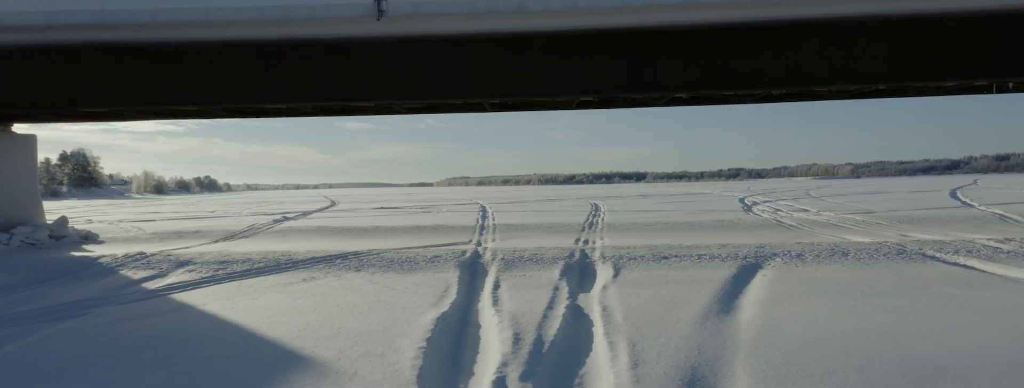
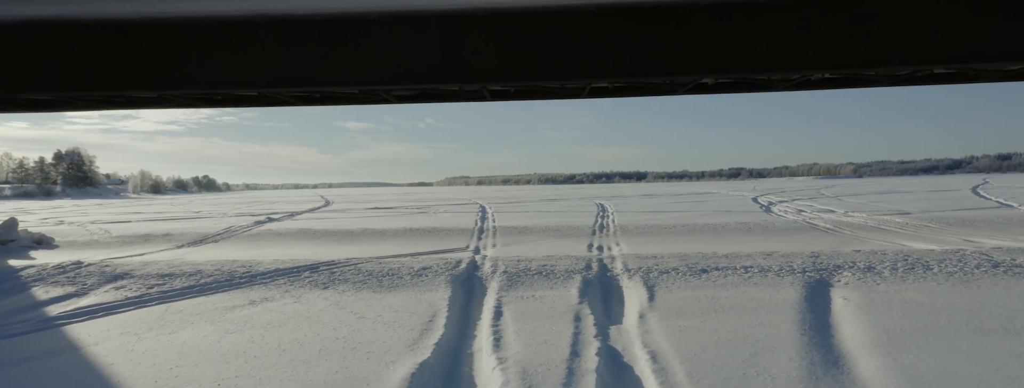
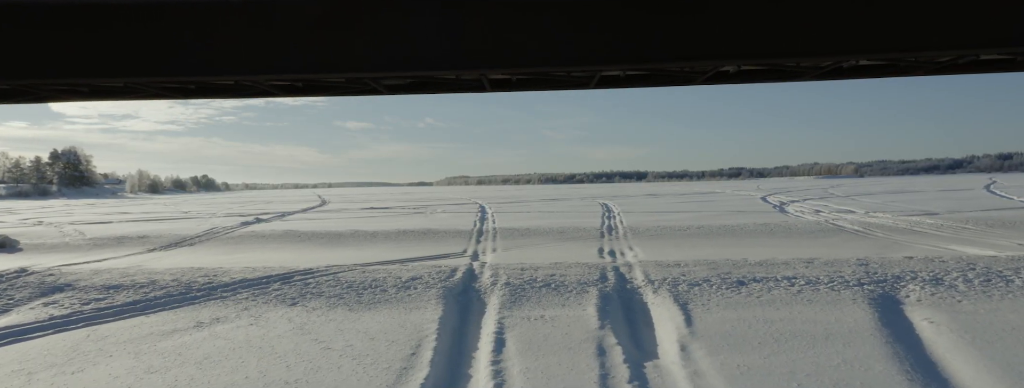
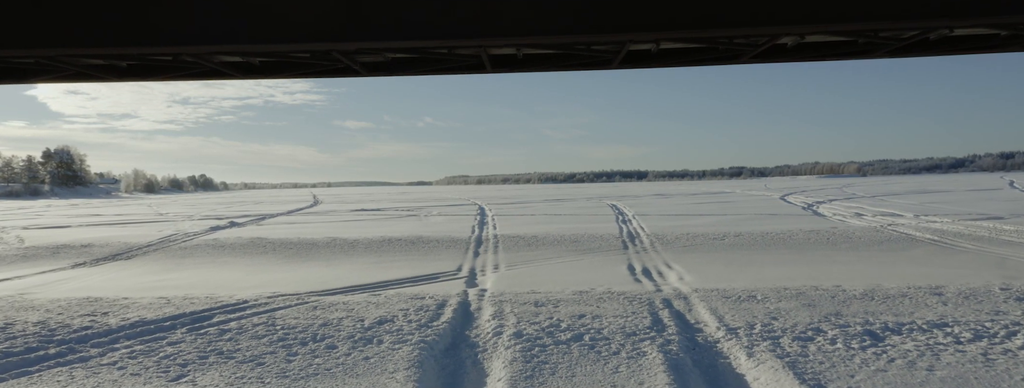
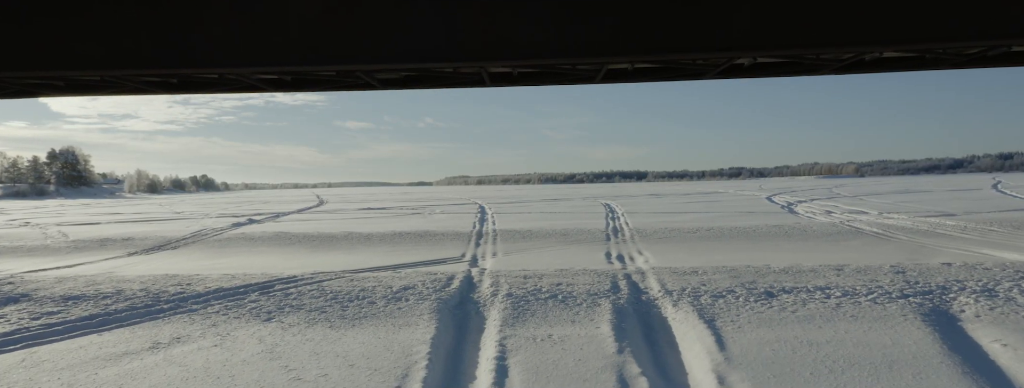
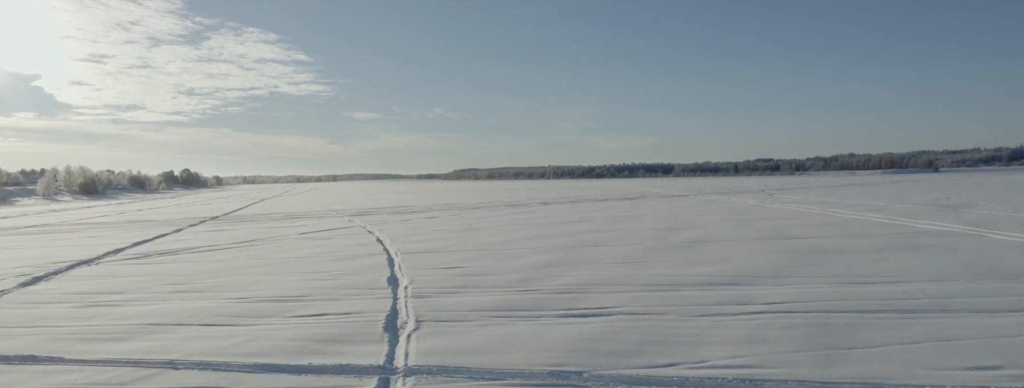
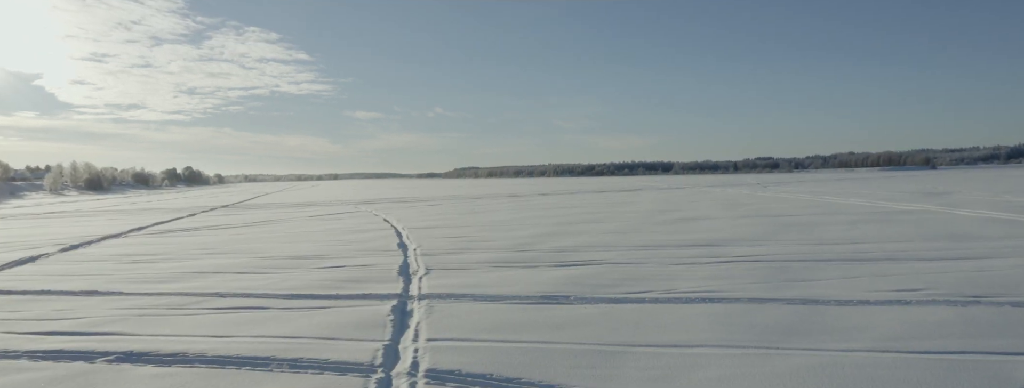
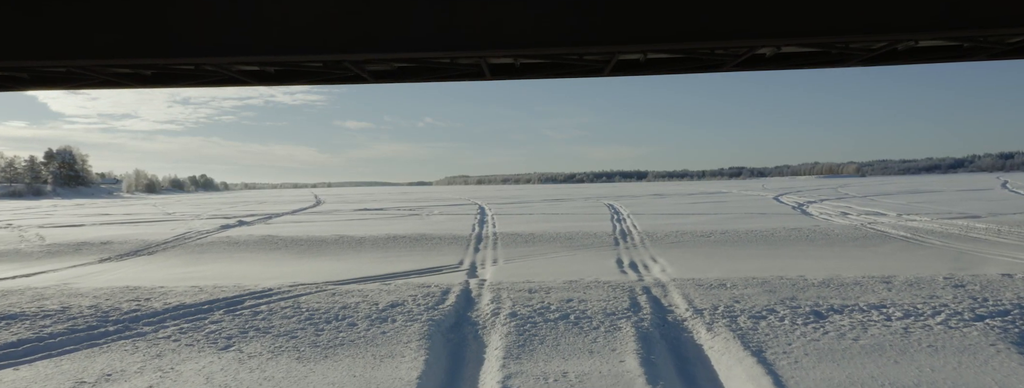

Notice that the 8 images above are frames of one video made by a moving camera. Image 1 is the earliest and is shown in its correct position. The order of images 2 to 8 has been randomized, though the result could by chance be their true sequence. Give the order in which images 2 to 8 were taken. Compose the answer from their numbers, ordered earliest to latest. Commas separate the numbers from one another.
2, 3, 5, 8, 4, 7, 6
